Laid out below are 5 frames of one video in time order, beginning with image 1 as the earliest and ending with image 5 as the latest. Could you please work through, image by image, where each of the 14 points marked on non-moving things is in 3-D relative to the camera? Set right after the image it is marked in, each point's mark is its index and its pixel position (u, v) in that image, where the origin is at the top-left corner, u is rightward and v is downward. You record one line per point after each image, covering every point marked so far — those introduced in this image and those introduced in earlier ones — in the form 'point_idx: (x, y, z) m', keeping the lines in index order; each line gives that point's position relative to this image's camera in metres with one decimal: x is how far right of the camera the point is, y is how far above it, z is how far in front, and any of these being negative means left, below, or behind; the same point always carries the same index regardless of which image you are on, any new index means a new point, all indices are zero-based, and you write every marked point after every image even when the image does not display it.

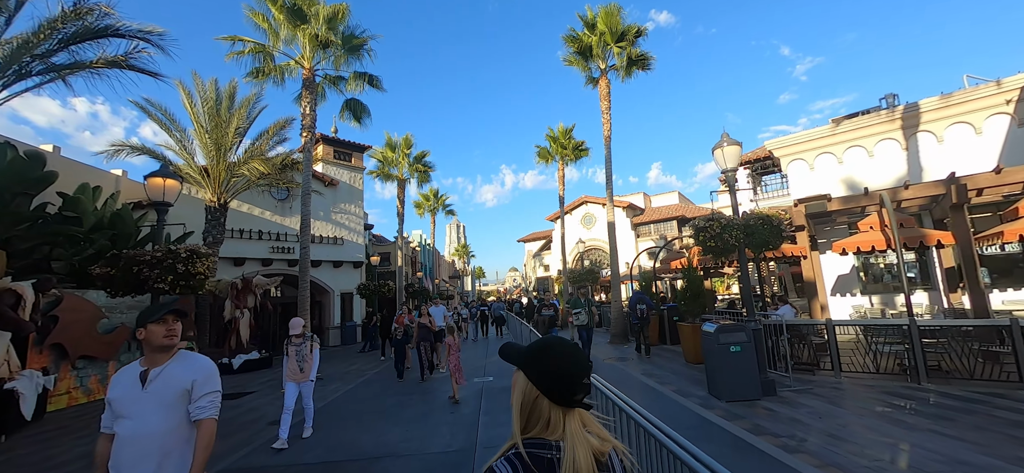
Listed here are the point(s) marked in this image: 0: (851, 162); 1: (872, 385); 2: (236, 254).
0: (+9.8, +2.2, +11.7) m
1: (+6.1, -2.5, +6.8) m
2: (-12.1, -0.8, +17.6) m
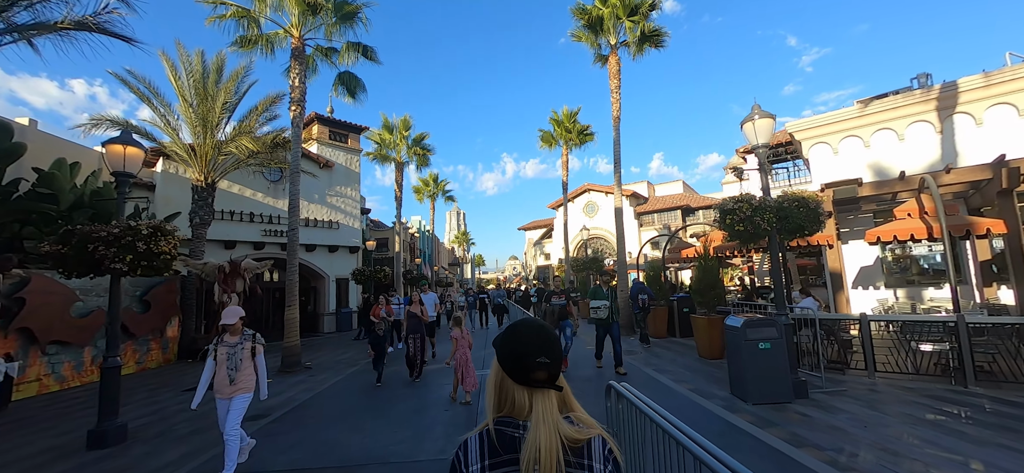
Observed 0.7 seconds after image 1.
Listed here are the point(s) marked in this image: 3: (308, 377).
0: (+9.9, +2.5, +10.9) m
1: (+6.1, -2.3, +6.1) m
2: (-12.0, 0.0, +16.9) m
3: (-4.8, -3.3, +9.5) m
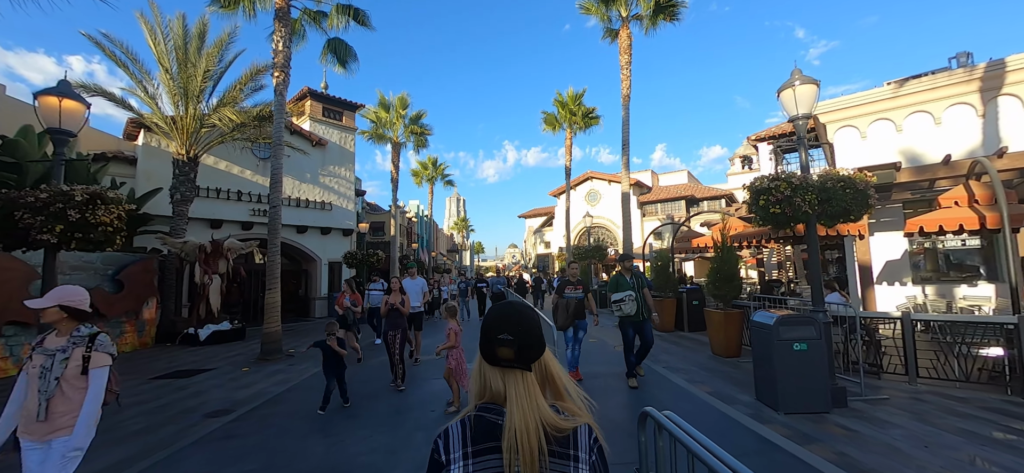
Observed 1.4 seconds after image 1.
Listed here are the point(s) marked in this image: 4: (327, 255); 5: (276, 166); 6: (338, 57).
0: (+10.0, +2.7, +10.0) m
1: (+6.0, -2.2, +5.4) m
2: (-12.0, +0.8, +16.1) m
3: (-4.9, -2.8, +8.8) m
4: (-9.2, -0.9, +20.0) m
5: (-5.9, +1.8, +10.1) m
6: (-5.3, +5.4, +12.2) m
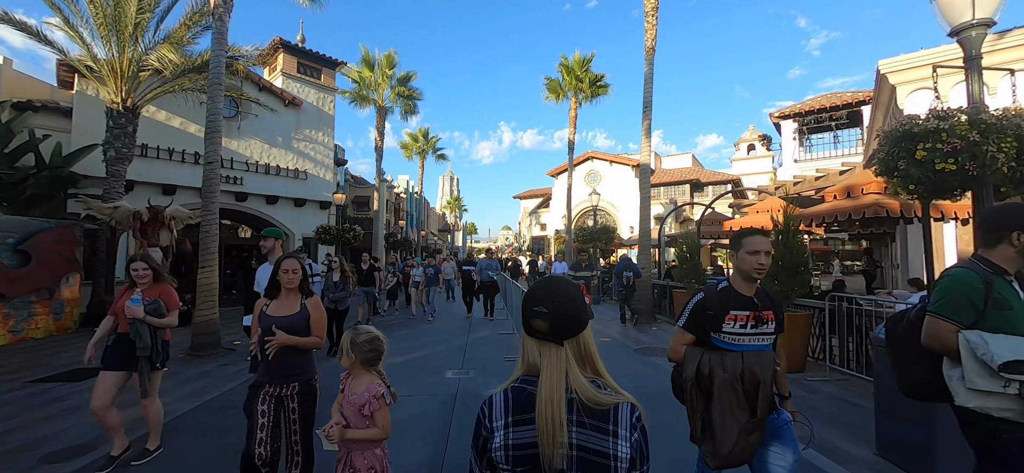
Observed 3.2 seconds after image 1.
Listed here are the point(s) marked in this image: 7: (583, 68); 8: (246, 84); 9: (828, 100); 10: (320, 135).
0: (+10.0, +2.9, +8.1) m
1: (+6.0, -2.0, +3.6) m
2: (-12.1, +2.0, +13.8) m
3: (-5.0, -2.2, +6.9) m
4: (-9.4, +0.3, +17.9) m
5: (-5.9, +2.5, +7.9) m
6: (-5.2, +6.2, +9.9) m
7: (+3.5, +8.3, +19.9) m
8: (-10.7, +6.2, +16.2) m
9: (+14.6, +6.3, +18.5) m
10: (-8.9, +4.7, +18.7) m
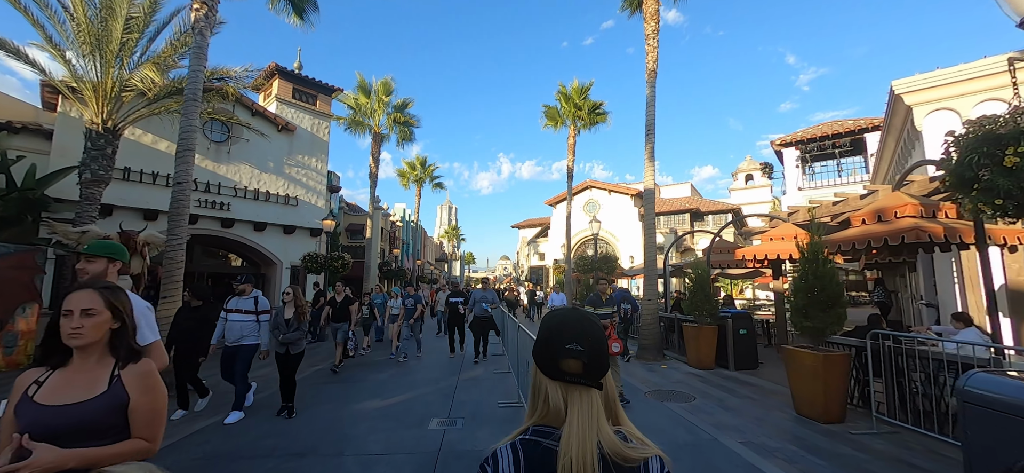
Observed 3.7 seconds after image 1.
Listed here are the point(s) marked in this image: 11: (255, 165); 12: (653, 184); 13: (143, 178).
0: (+10.0, +2.4, +7.7) m
1: (+6.0, -2.2, +2.8) m
2: (-12.2, +1.1, +13.2) m
3: (-5.1, -2.6, +6.0) m
4: (-9.5, -0.9, +17.1) m
5: (-5.9, +2.0, +7.4) m
6: (-5.3, +5.6, +9.6) m
7: (+3.4, +6.9, +19.8) m
8: (-10.8, +5.1, +15.9) m
9: (+14.5, +4.9, +18.3) m
10: (-9.0, +3.4, +18.3) m
11: (-10.4, +2.9, +16.3) m
12: (+3.7, +1.4, +10.7) m
13: (-12.3, +2.0, +13.3) m
